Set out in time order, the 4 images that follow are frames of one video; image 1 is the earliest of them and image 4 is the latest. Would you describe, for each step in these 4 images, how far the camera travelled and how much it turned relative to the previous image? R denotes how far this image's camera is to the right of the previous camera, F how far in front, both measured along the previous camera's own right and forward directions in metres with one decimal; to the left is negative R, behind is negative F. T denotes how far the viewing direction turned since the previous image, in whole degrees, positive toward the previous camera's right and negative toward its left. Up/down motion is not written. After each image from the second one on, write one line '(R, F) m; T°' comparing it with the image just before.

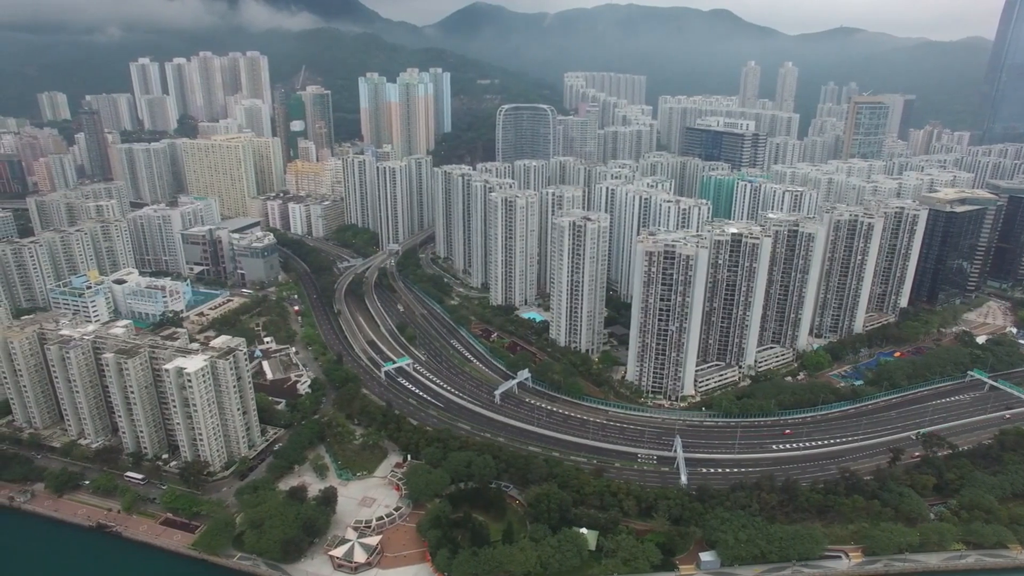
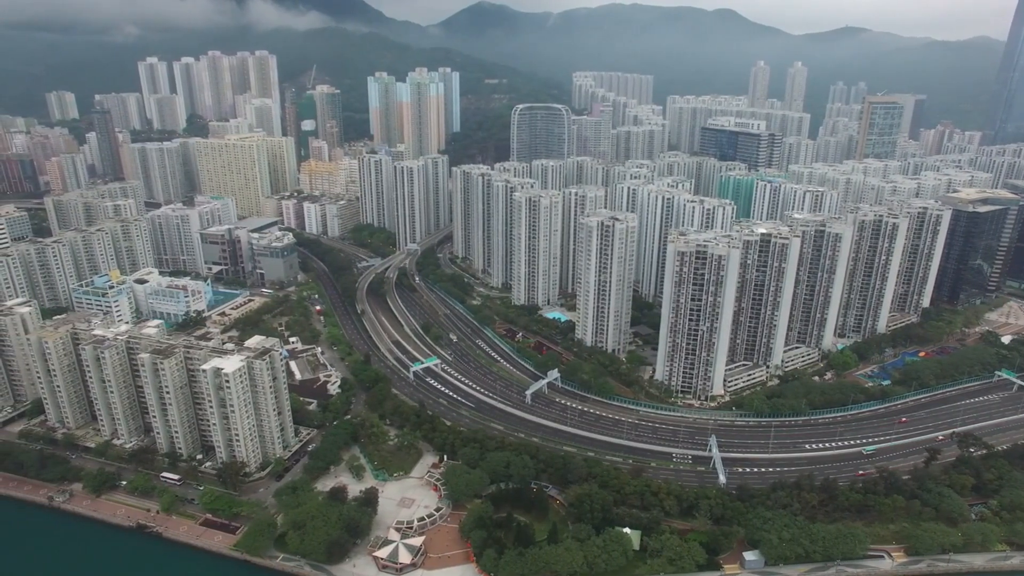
(-2.5, 0.0) m; 0°
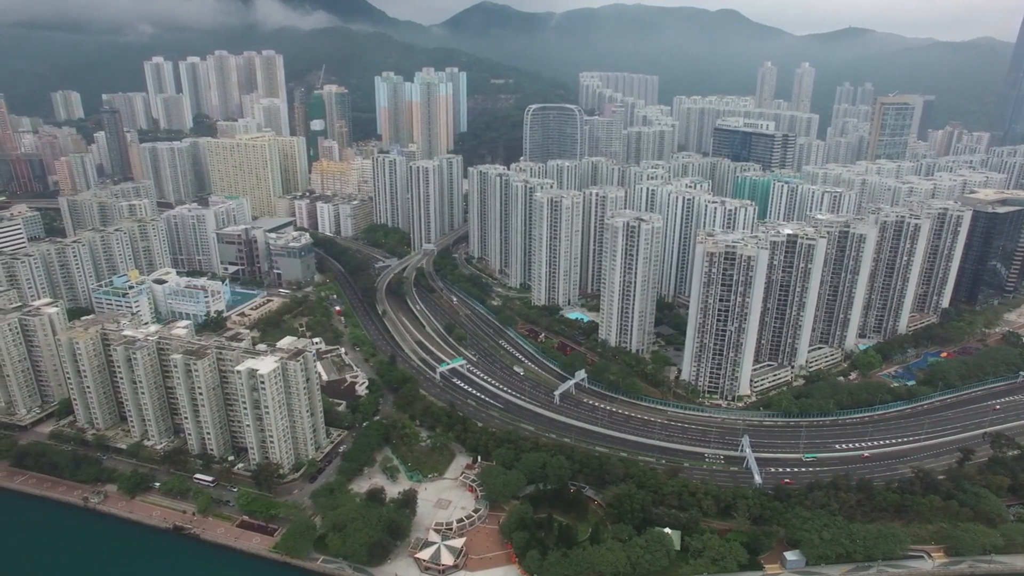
(-2.5, 0.0) m; 0°
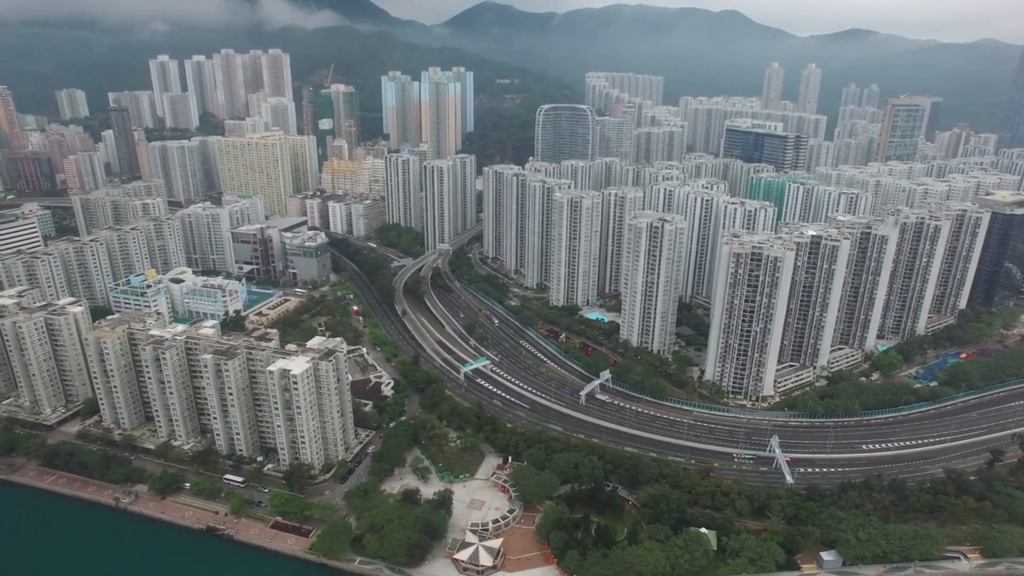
(-2.3, 0.0) m; 0°
